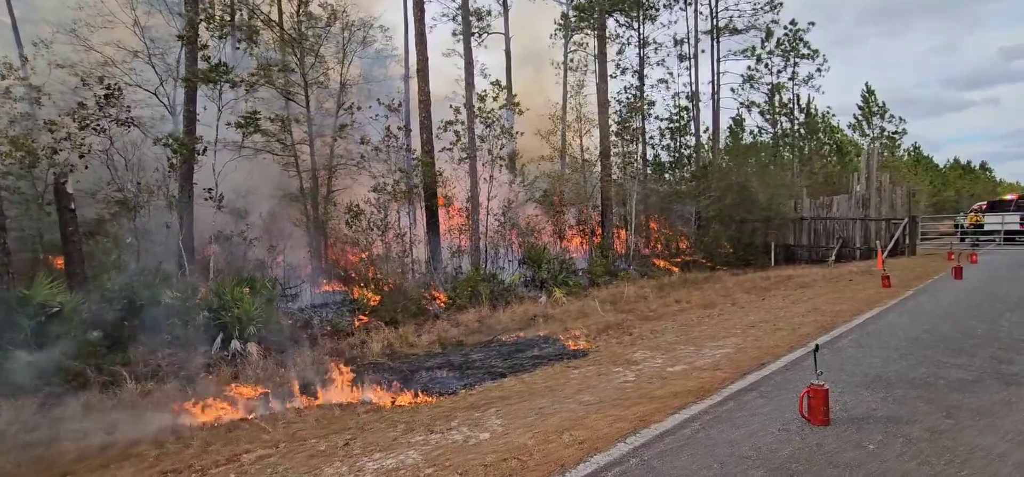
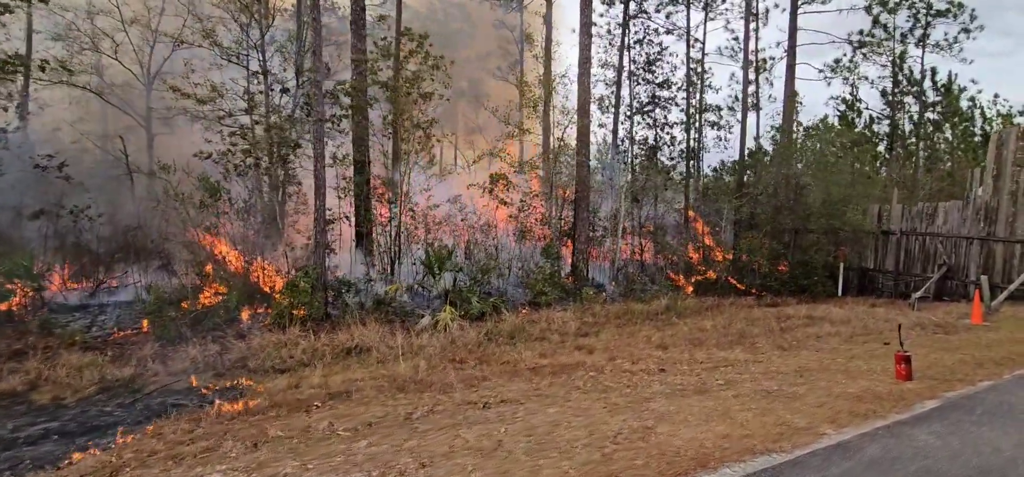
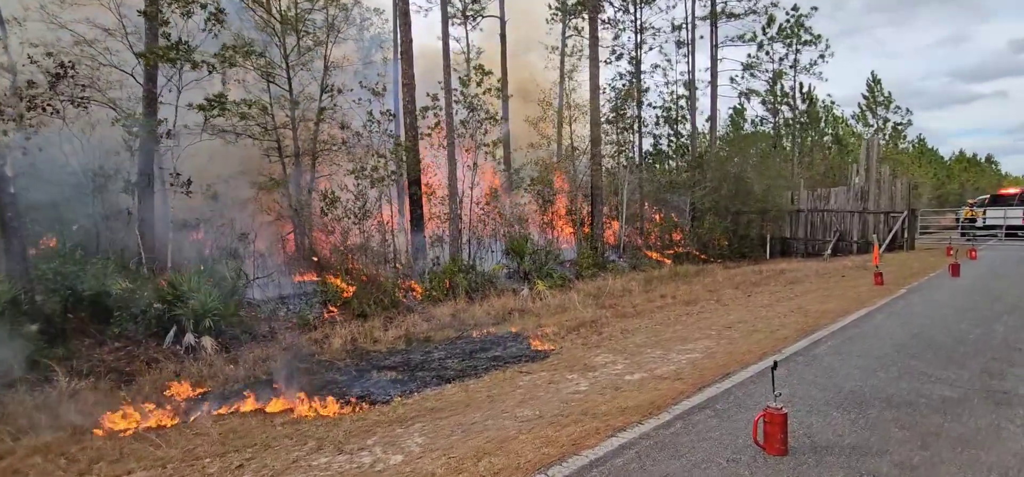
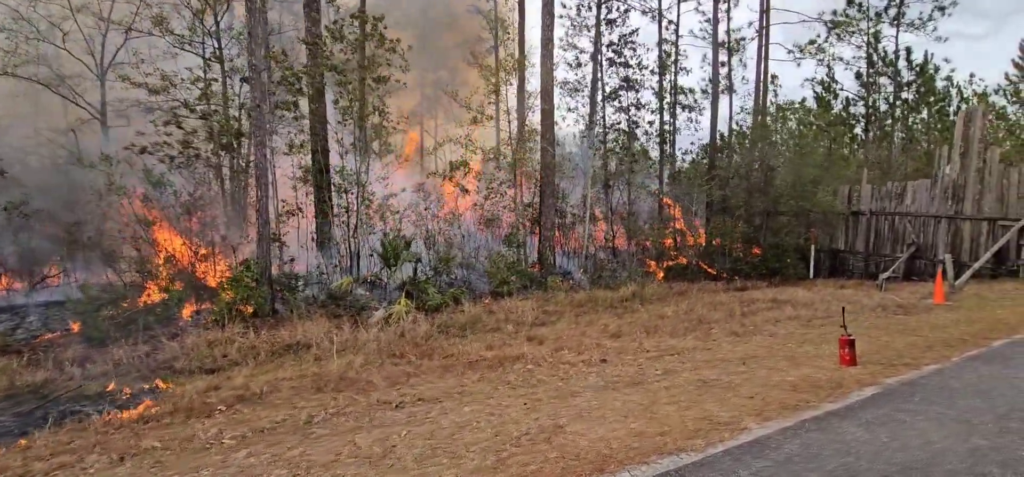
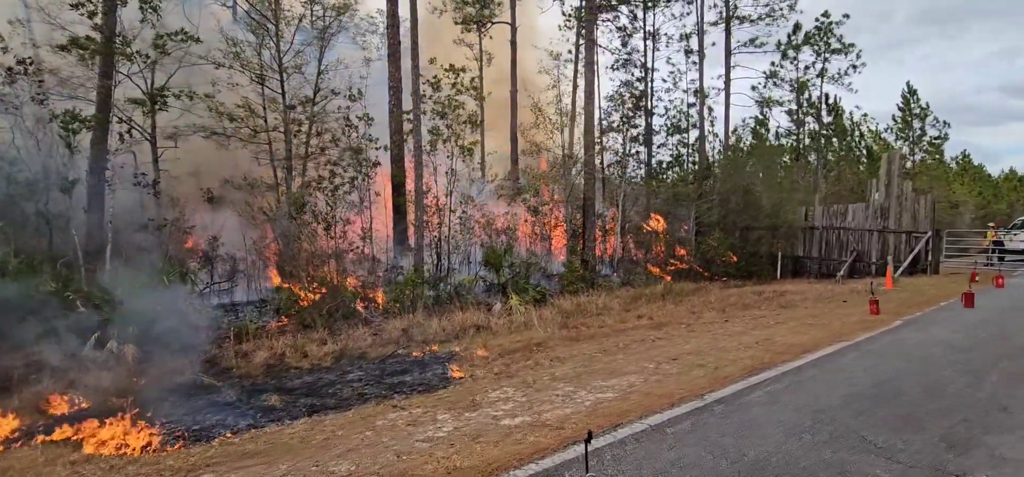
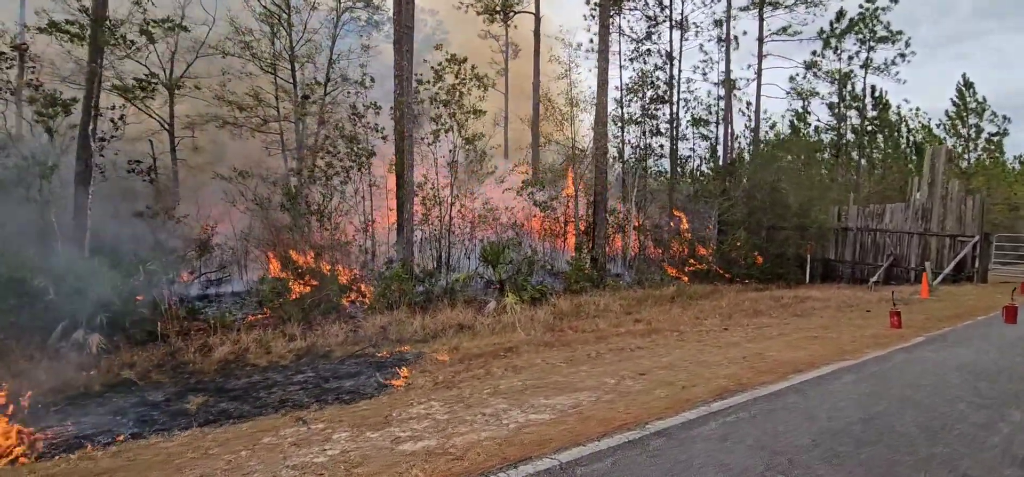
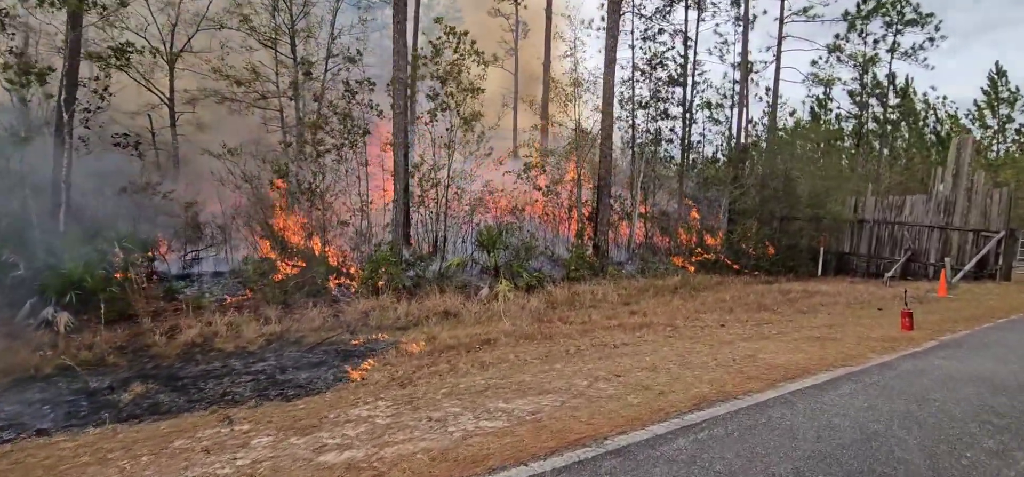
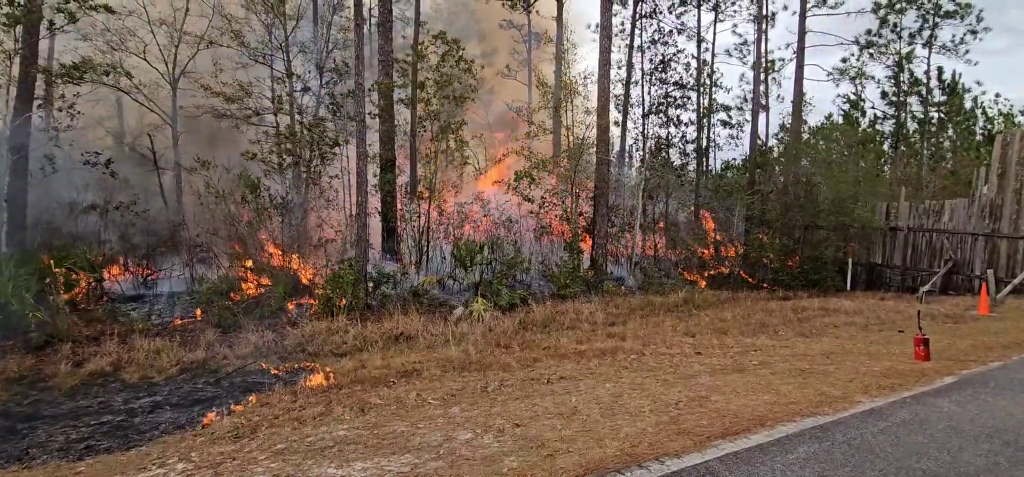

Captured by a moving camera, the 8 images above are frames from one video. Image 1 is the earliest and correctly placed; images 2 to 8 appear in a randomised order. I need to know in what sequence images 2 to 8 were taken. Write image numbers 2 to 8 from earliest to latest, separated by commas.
3, 5, 6, 7, 8, 2, 4
